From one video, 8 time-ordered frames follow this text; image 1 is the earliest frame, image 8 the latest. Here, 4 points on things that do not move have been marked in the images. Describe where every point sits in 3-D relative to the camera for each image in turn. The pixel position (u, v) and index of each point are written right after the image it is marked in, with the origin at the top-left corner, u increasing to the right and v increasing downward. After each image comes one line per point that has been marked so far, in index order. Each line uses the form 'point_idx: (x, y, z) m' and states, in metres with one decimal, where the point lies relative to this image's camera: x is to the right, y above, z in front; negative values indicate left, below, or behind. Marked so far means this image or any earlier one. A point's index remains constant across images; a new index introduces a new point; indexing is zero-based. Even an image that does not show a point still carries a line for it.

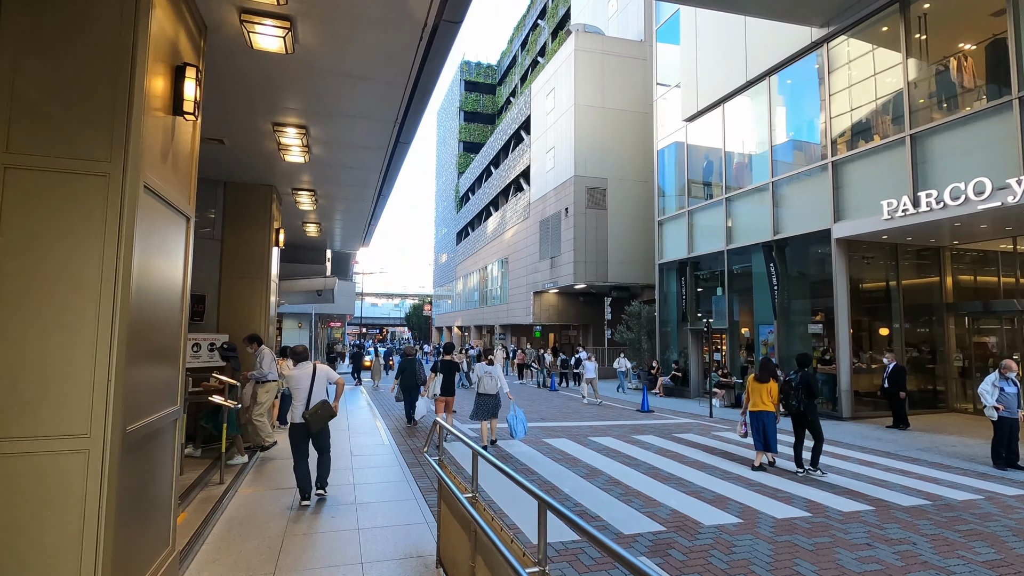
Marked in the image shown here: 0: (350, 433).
0: (-4.1, -3.3, +13.1) m
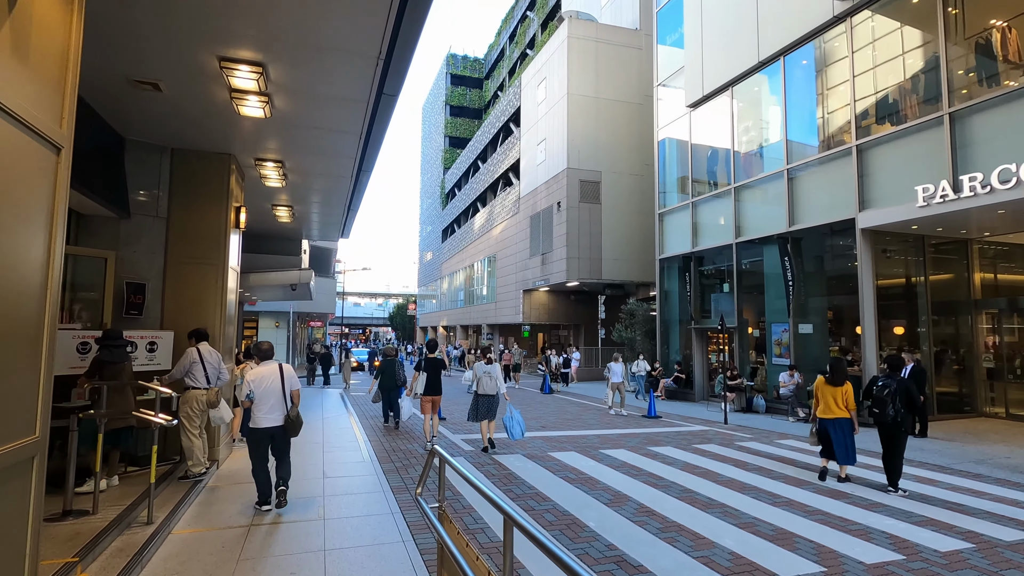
0: (-4.1, -3.1, +11.6) m
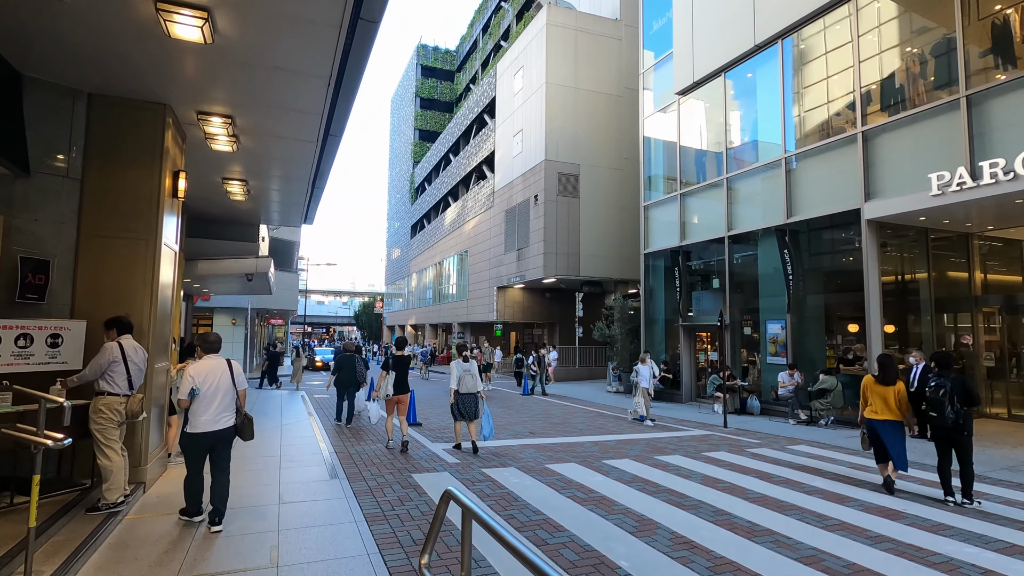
0: (-4.4, -2.9, +10.0) m
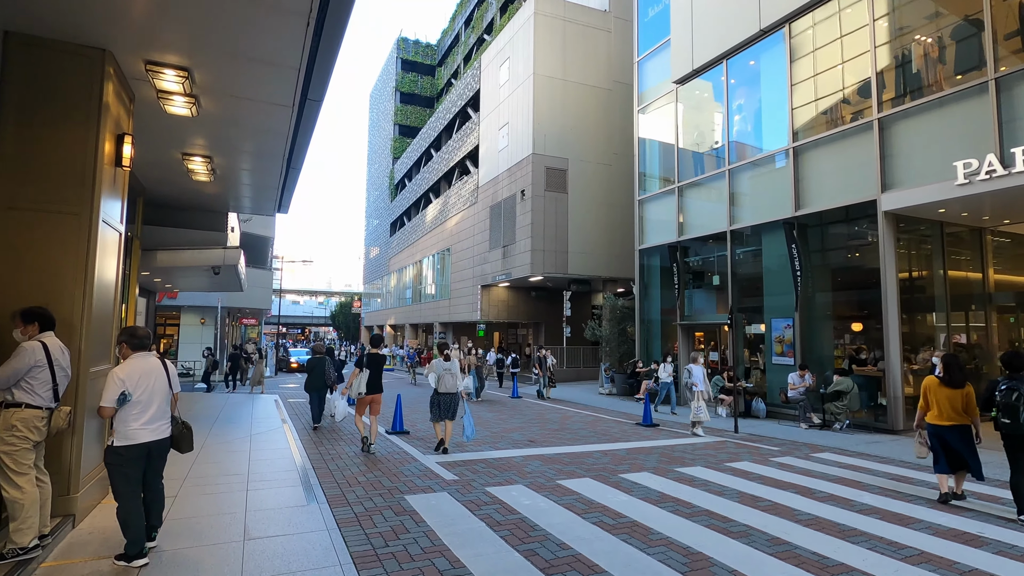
0: (-4.4, -2.8, +8.8) m
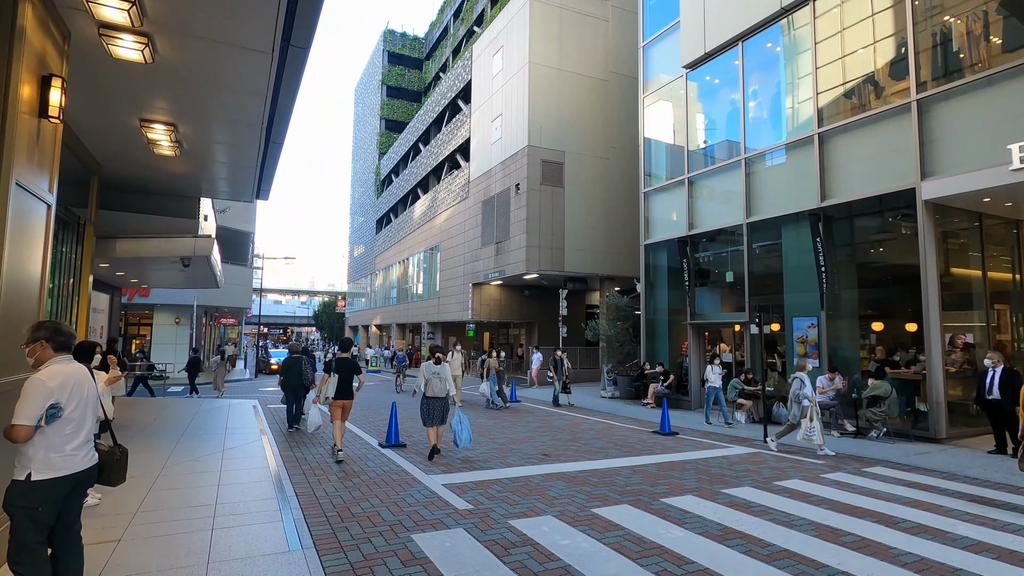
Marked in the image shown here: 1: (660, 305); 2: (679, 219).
0: (-4.1, -2.7, +7.5) m
1: (+5.1, -0.6, +18.3) m
2: (+5.5, +2.3, +17.7) m
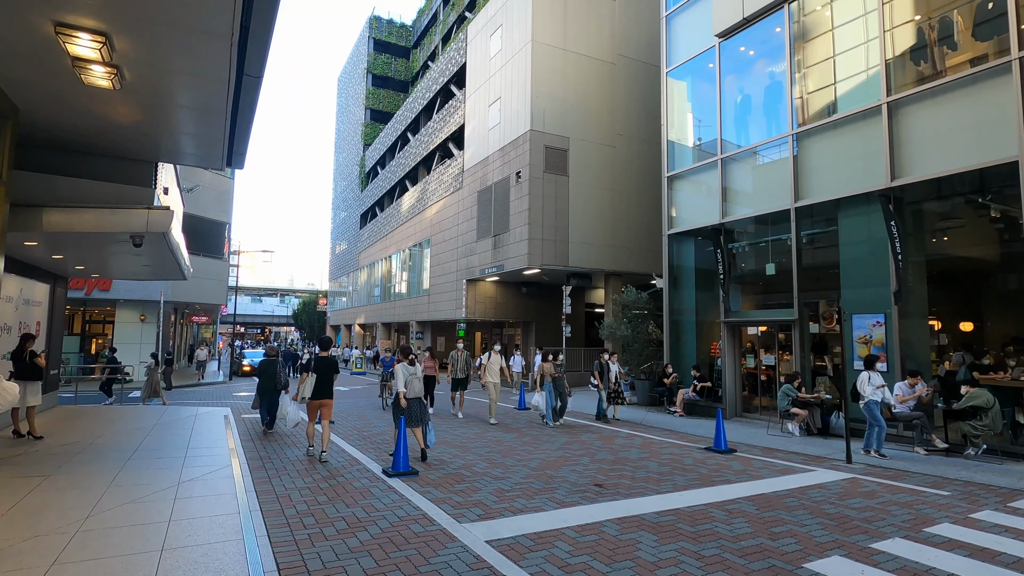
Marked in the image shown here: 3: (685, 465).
0: (-3.5, -2.4, +5.4) m
1: (+5.4, -0.4, +16.5) m
2: (+5.9, +2.5, +15.9) m
3: (+2.8, -2.9, +8.7) m
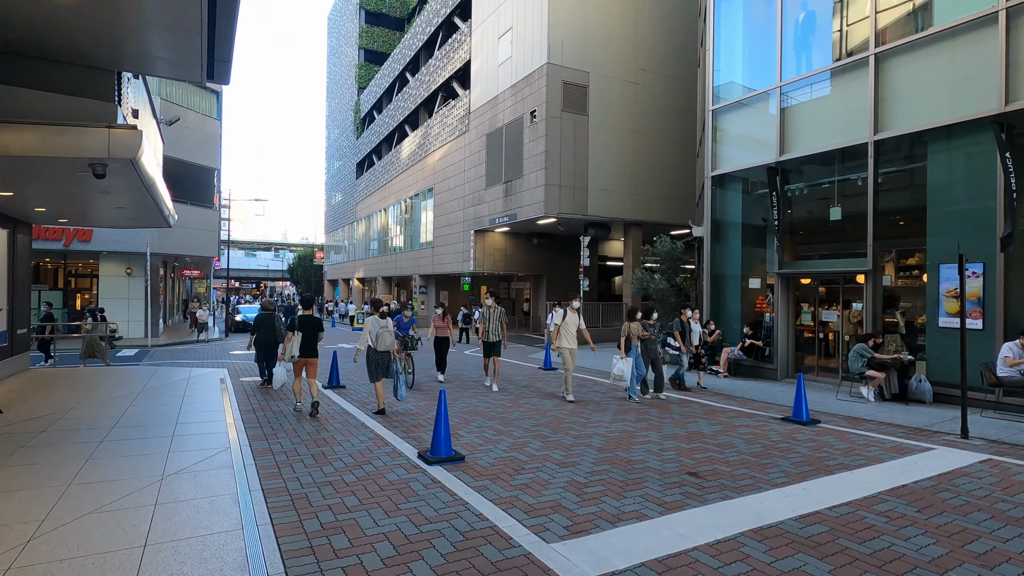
0: (-2.7, -1.9, +3.9) m
1: (+6.1, +1.0, +14.9) m
2: (+6.5, +3.8, +14.1) m
3: (+3.5, -2.1, +7.3) m
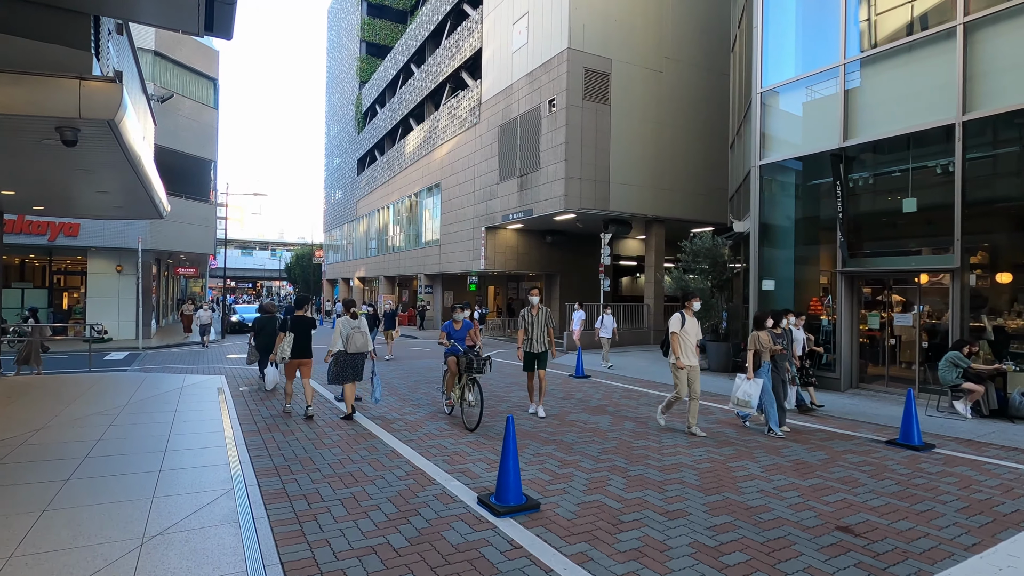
0: (-1.9, -1.9, +2.5) m
1: (+6.8, +1.0, +13.5) m
2: (+7.3, +3.8, +12.8) m
3: (+4.3, -2.1, +5.9) m
